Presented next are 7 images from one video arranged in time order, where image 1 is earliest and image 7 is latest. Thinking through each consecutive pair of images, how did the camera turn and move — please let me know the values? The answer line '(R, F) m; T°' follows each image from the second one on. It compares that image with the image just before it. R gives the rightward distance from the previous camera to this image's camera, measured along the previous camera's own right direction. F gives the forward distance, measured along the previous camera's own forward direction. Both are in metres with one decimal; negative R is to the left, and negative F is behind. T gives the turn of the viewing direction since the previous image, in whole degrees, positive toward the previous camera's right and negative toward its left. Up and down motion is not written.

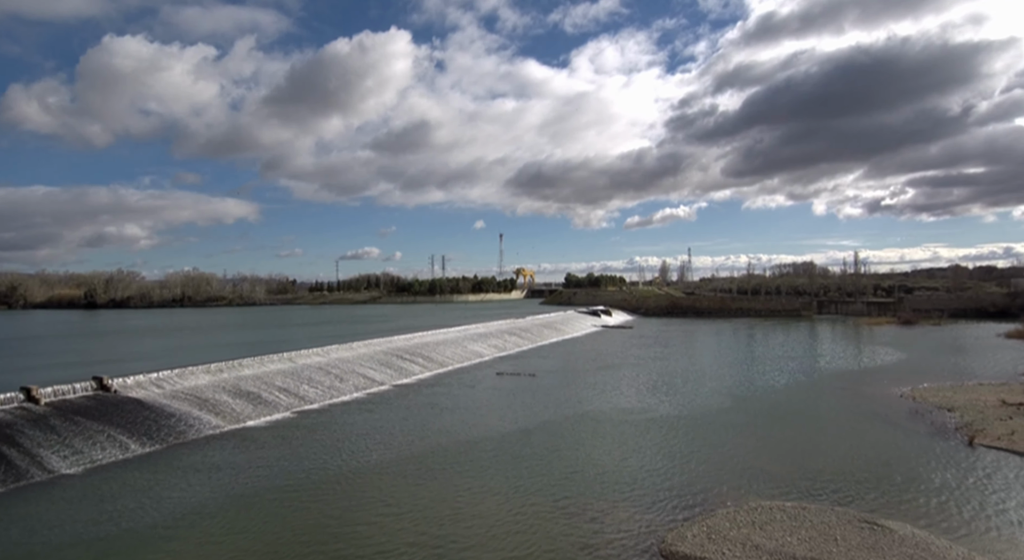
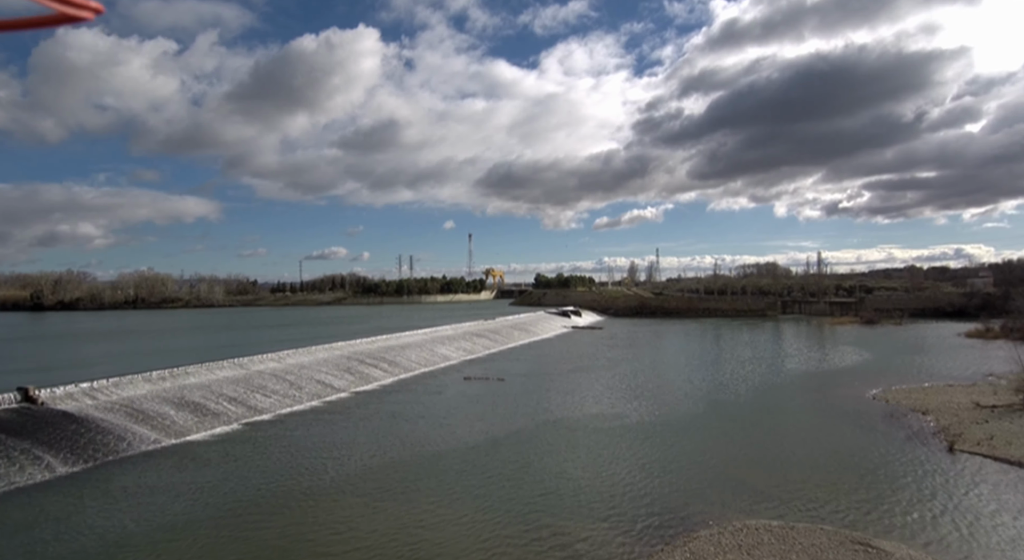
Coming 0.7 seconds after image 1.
(0.0, +0.5) m; +3°
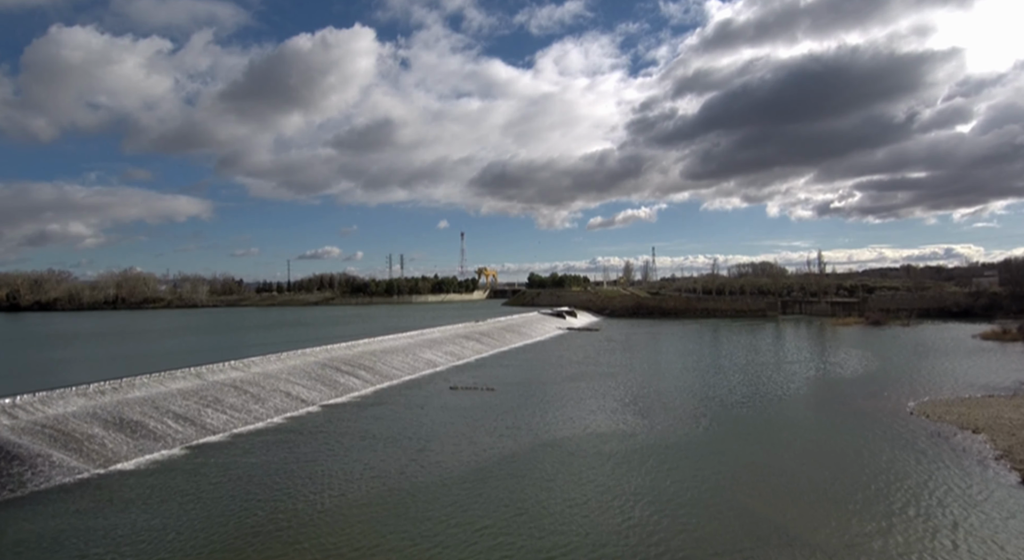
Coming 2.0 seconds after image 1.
(+0.1, +1.3) m; +1°
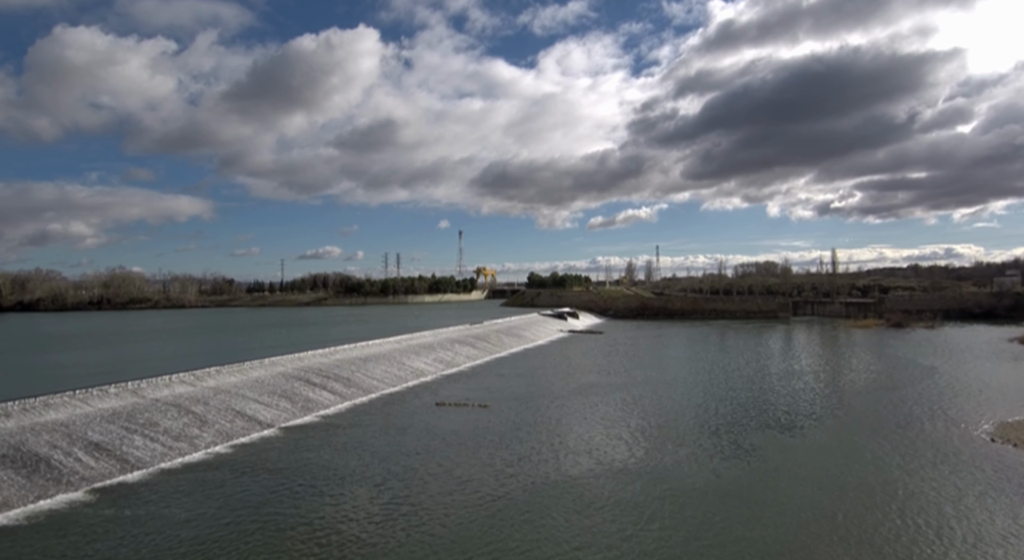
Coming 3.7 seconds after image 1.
(+0.1, +1.7) m; 0°
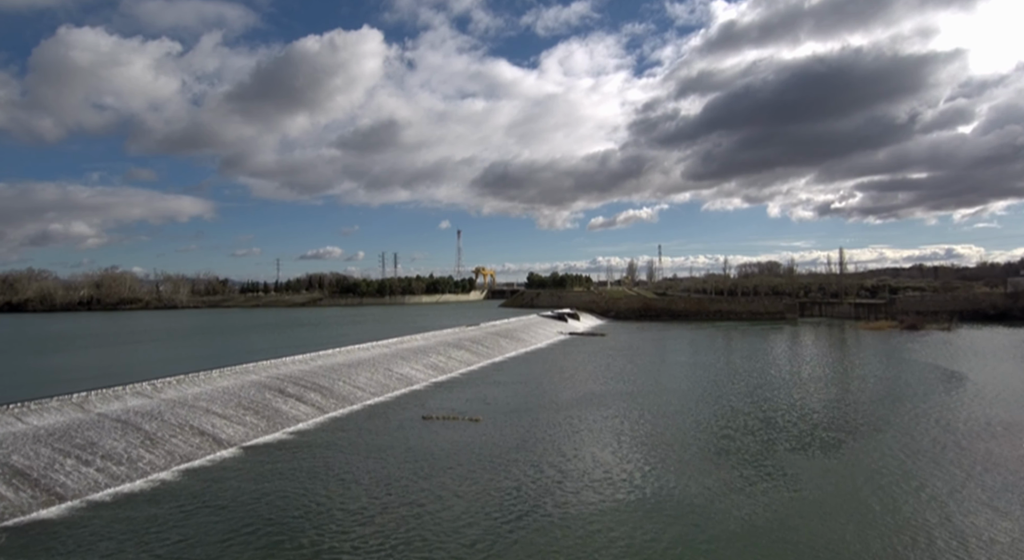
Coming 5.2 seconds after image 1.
(+0.1, +1.1) m; 0°
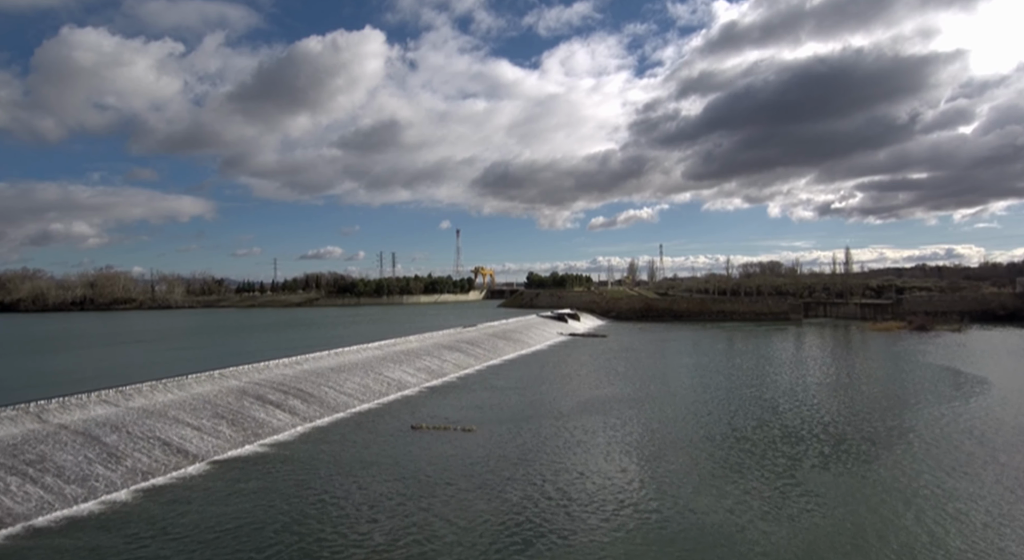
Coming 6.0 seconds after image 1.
(+0.1, +0.7) m; 0°
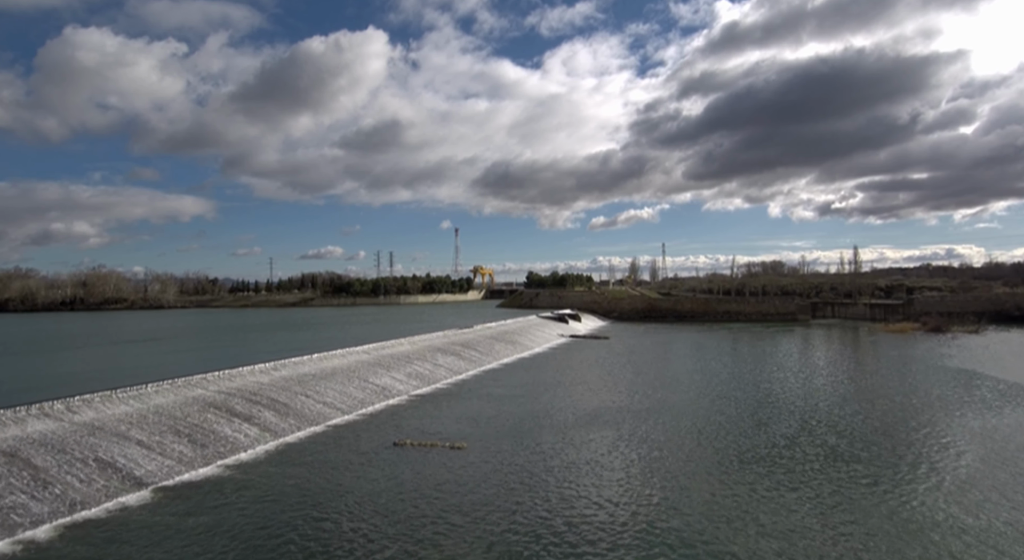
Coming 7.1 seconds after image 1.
(+0.1, +1.0) m; 0°
